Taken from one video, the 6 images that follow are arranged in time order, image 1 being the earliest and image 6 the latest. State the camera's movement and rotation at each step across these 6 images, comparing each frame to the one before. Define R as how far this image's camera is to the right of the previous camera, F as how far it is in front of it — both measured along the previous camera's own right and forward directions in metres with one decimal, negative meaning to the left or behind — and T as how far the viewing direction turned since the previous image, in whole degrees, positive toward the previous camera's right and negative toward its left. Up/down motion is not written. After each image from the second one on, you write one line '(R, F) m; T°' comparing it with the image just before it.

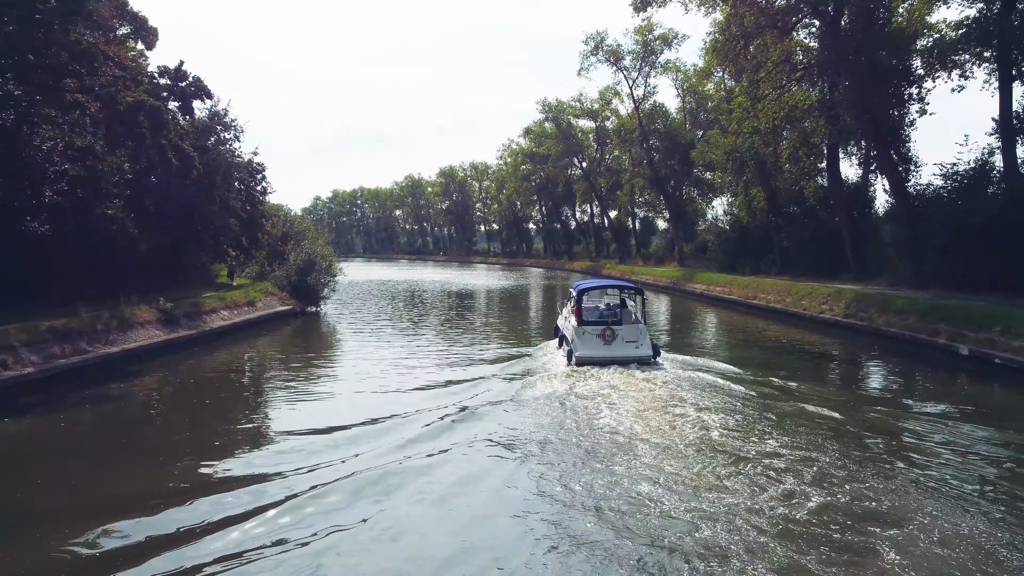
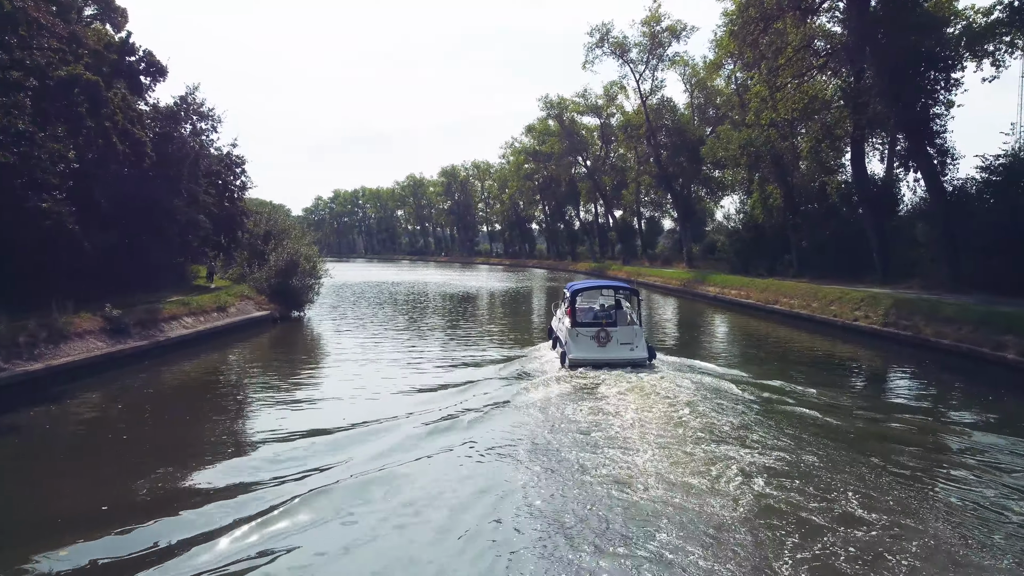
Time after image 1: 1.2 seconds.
(+0.1, +2.0) m; 0°
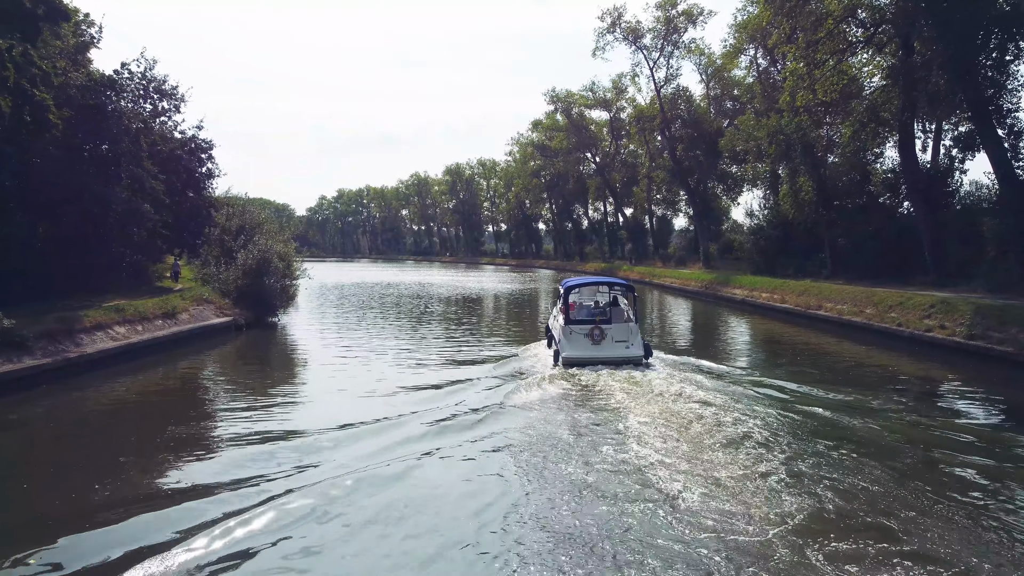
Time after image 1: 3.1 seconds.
(+0.1, +3.0) m; -1°
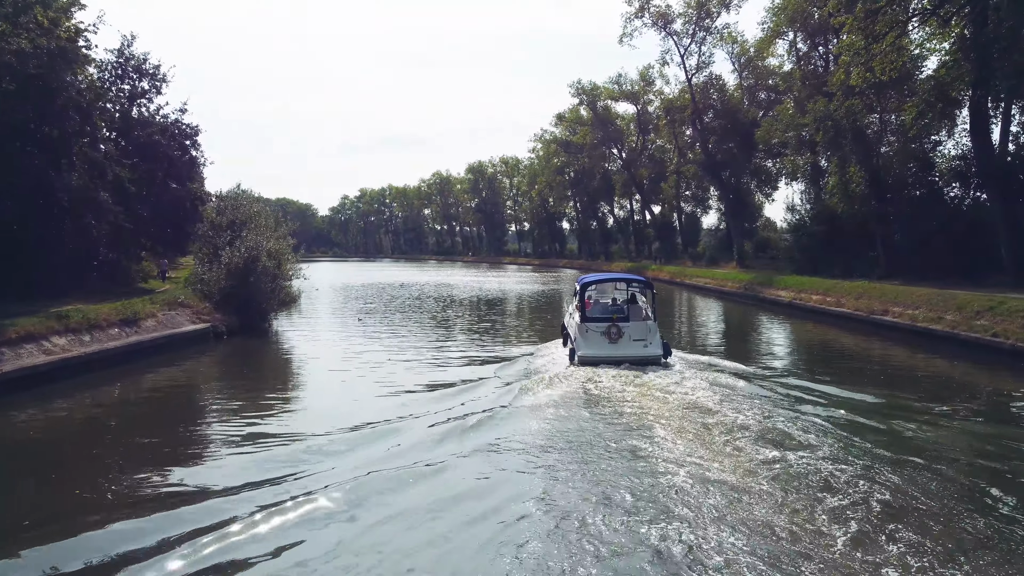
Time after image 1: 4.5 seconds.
(+0.2, +2.4) m; -2°
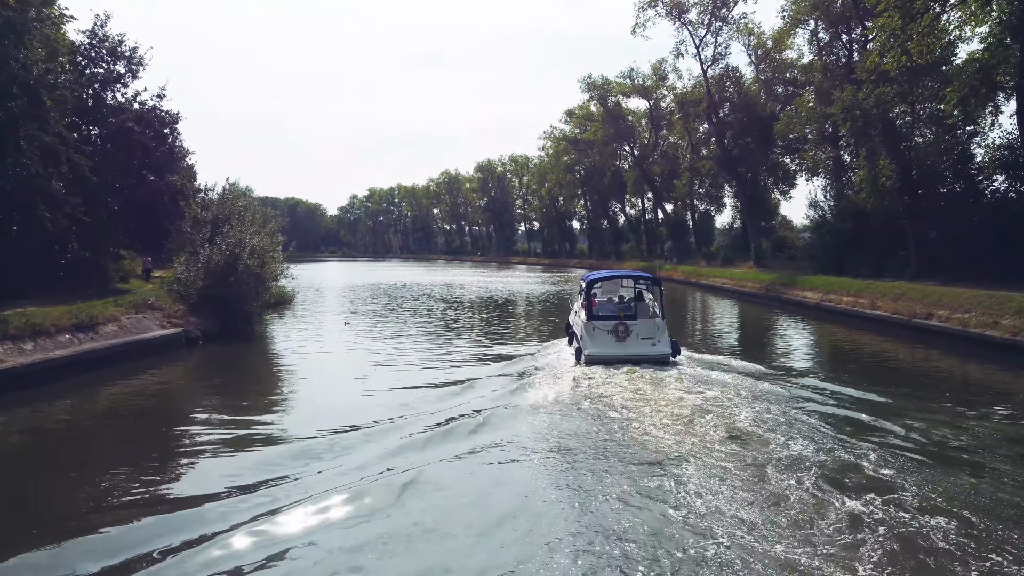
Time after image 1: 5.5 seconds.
(+0.1, +1.6) m; -1°
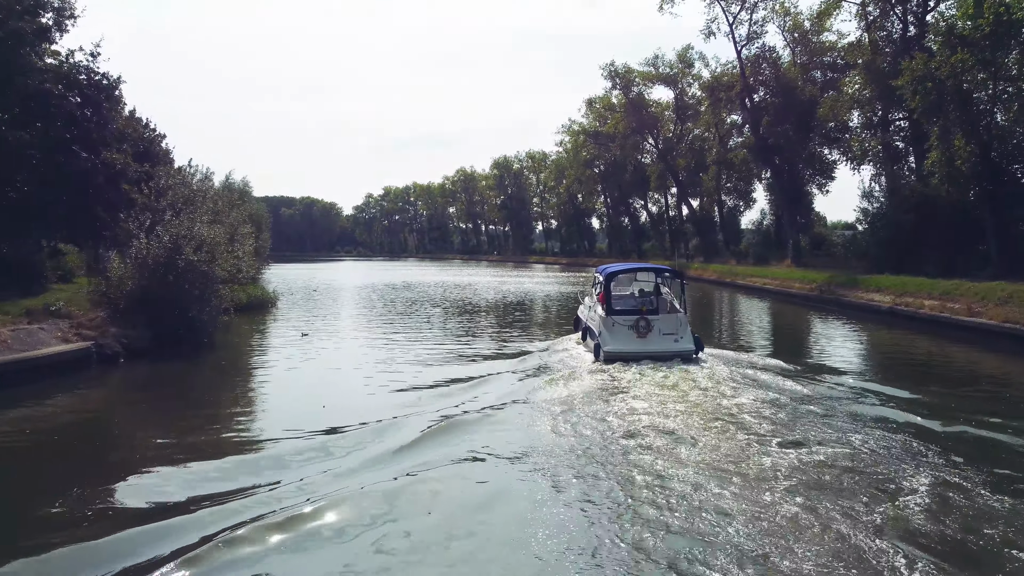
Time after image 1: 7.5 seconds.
(+0.1, +3.4) m; -2°
